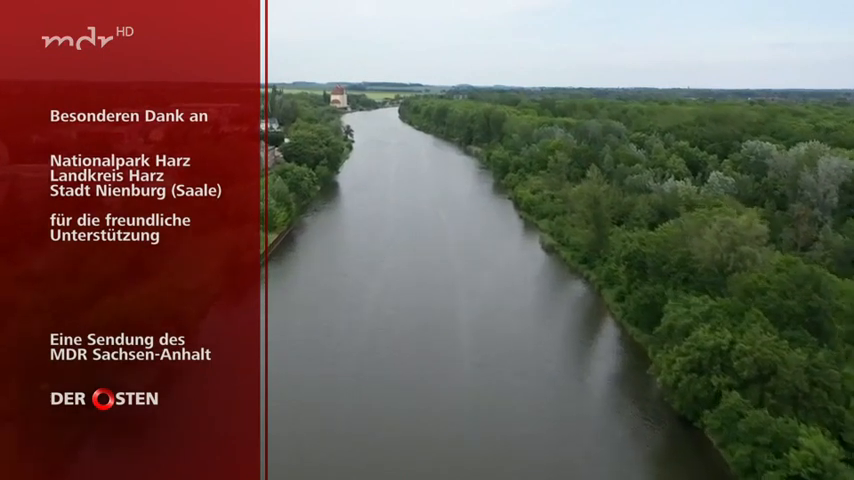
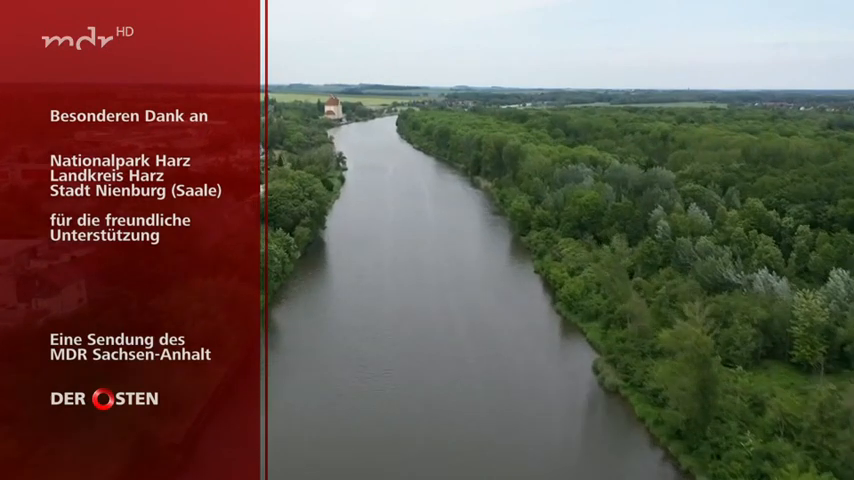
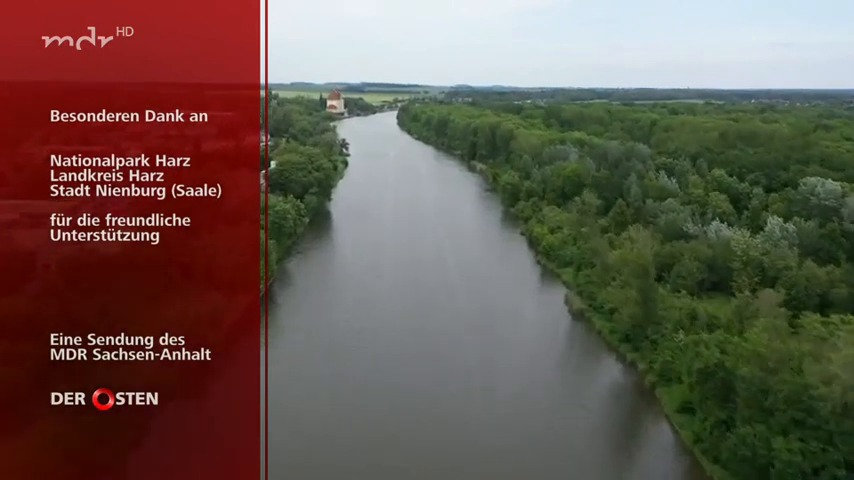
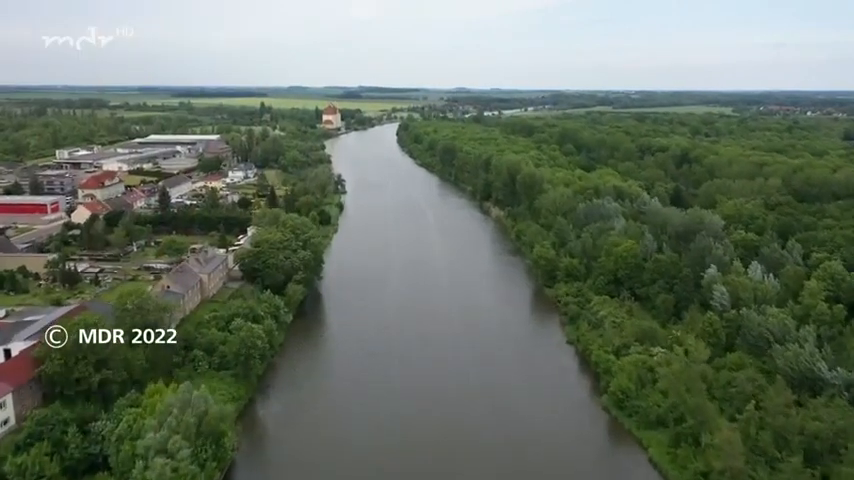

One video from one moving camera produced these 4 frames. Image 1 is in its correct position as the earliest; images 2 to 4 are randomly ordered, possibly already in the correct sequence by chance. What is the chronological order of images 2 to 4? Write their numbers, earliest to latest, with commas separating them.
3, 2, 4
